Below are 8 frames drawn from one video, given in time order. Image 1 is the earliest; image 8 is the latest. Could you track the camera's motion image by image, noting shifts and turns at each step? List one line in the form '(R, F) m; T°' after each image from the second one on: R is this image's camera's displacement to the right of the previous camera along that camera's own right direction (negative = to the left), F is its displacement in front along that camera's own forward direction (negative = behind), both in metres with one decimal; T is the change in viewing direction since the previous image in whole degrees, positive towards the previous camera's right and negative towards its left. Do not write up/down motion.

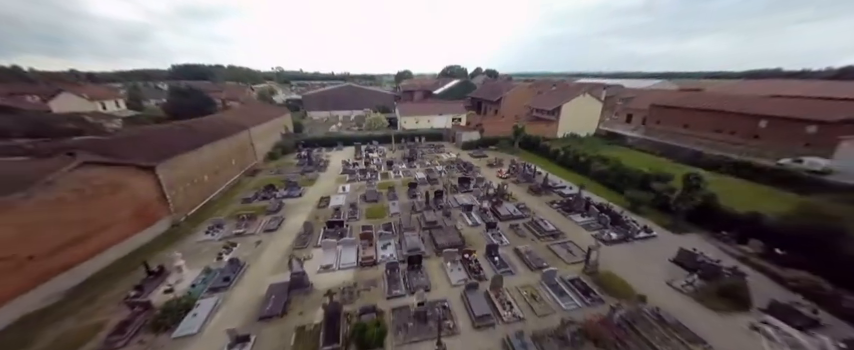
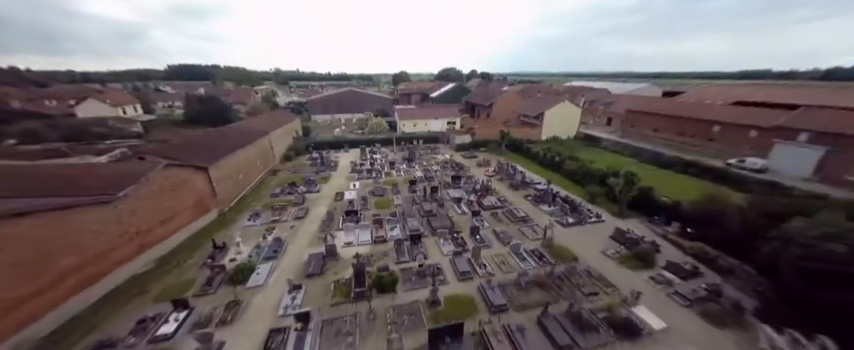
(0.0, -2.8) m; +1°
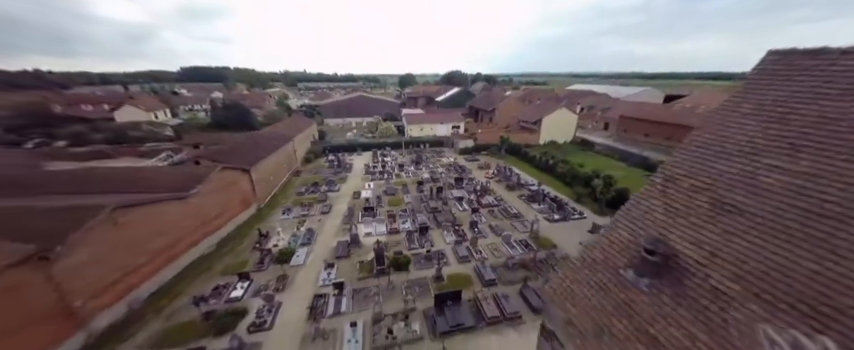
(-0.1, -2.3) m; -1°
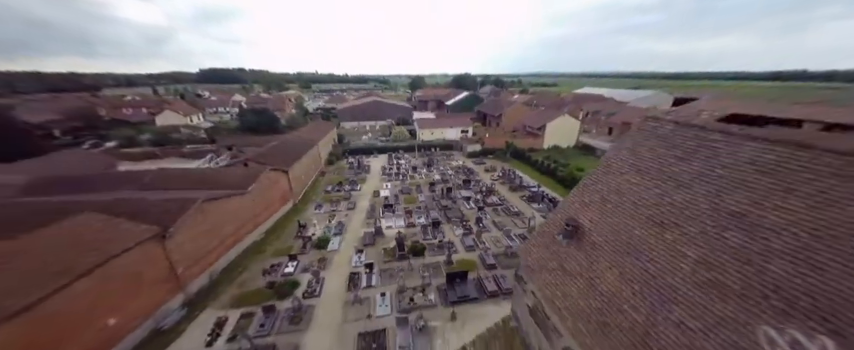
(-0.3, -2.4) m; -2°
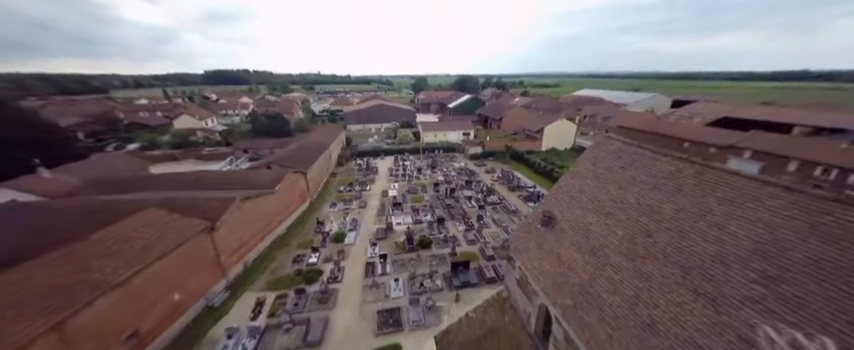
(-0.3, -1.8) m; 0°
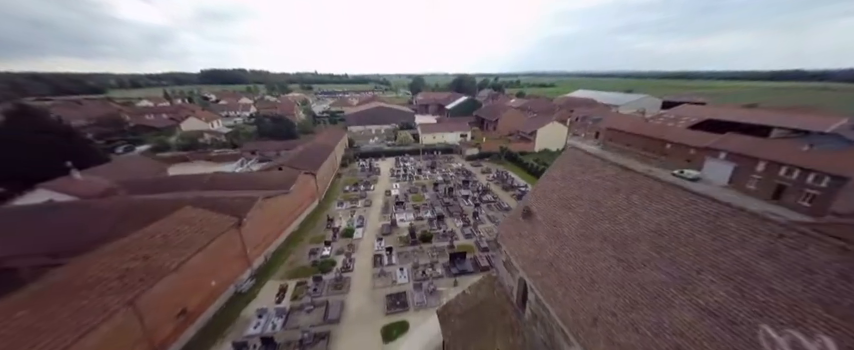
(-0.2, -1.8) m; +1°
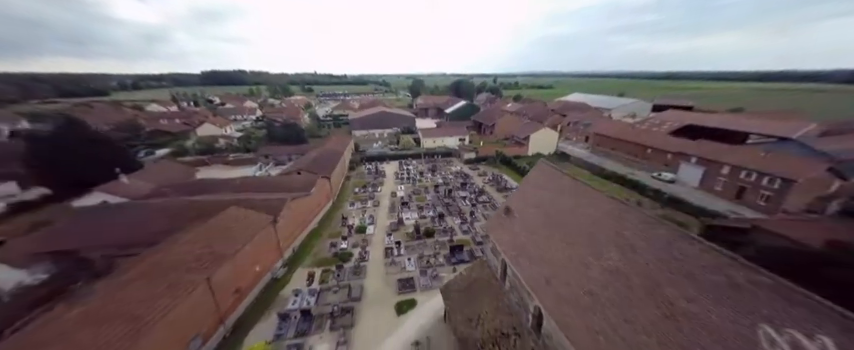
(-0.3, -2.8) m; 0°
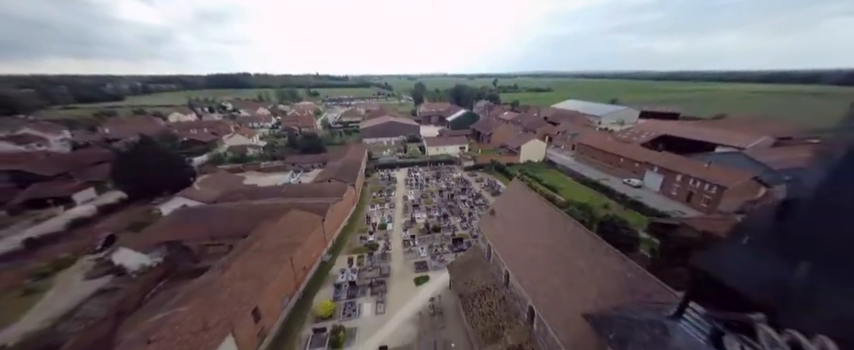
(-0.8, -5.7) m; 0°
